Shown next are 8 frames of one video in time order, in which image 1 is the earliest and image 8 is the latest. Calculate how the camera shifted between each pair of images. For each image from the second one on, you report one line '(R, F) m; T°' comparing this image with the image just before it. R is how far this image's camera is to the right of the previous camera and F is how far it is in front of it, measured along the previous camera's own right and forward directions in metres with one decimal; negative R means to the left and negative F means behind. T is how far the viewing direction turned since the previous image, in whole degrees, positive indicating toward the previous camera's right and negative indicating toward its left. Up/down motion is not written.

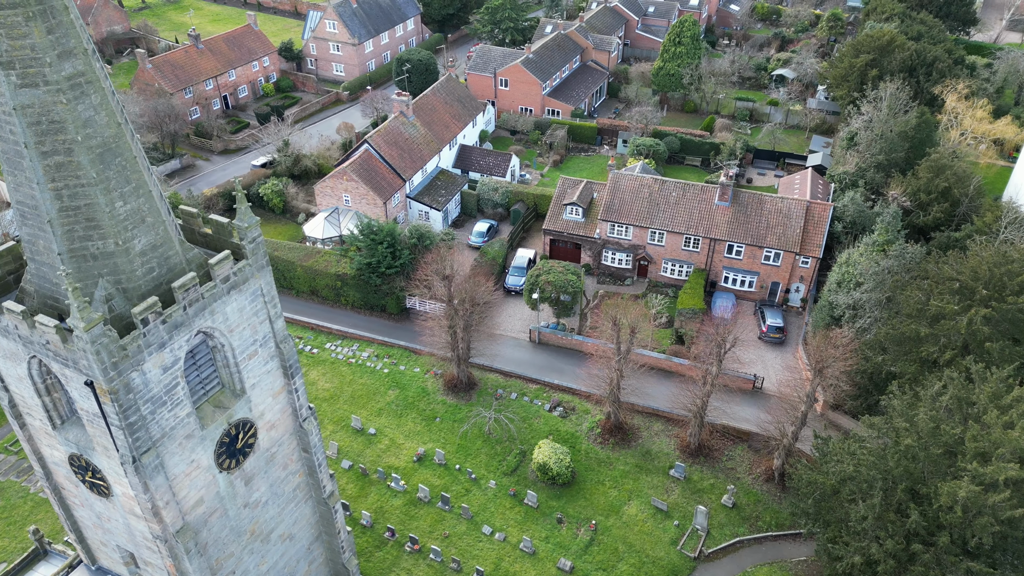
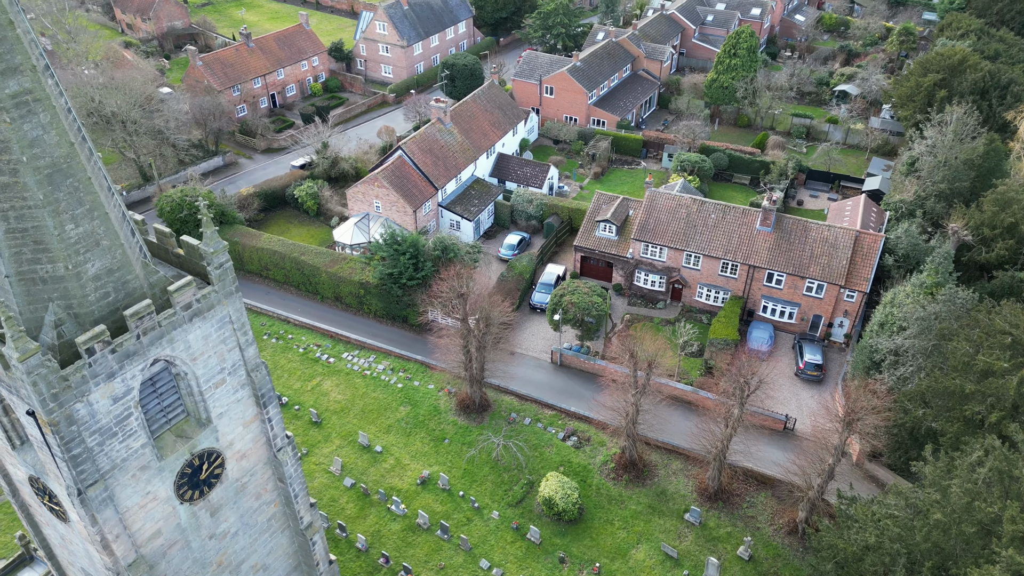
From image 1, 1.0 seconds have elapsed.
(+1.7, +1.4) m; -4°
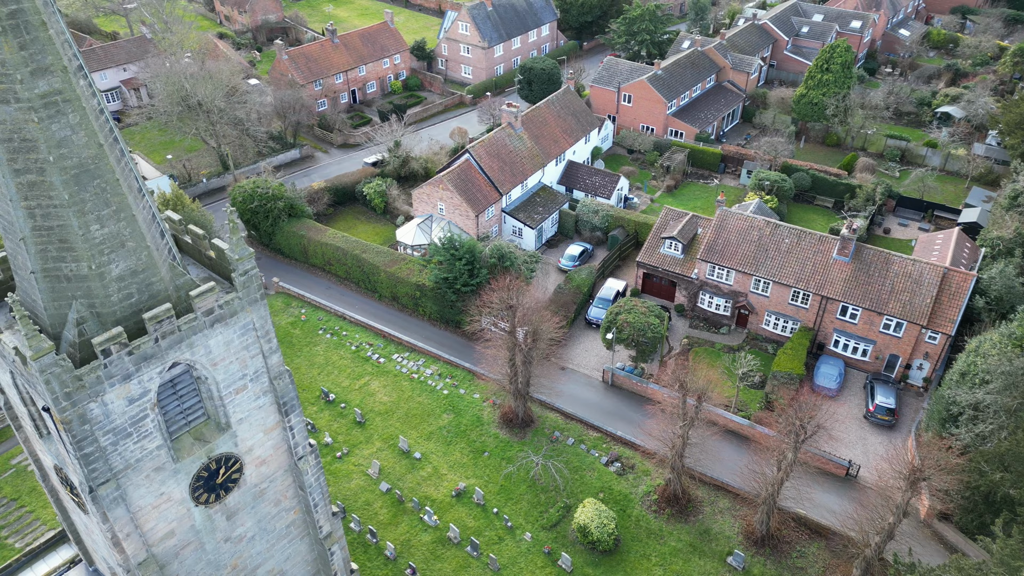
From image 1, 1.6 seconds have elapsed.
(+1.0, +0.9) m; -6°
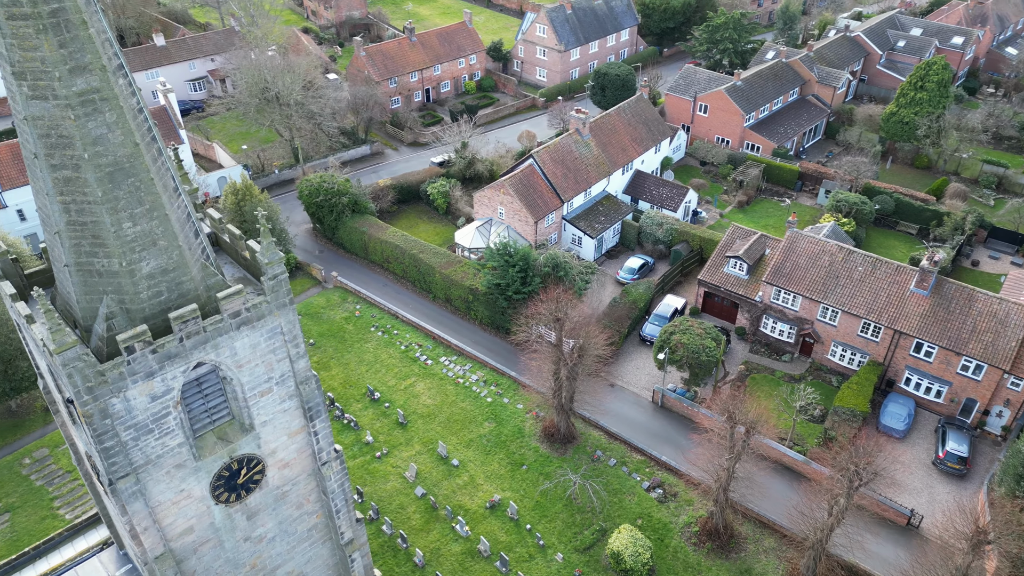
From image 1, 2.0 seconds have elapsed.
(+0.8, +0.7) m; -5°
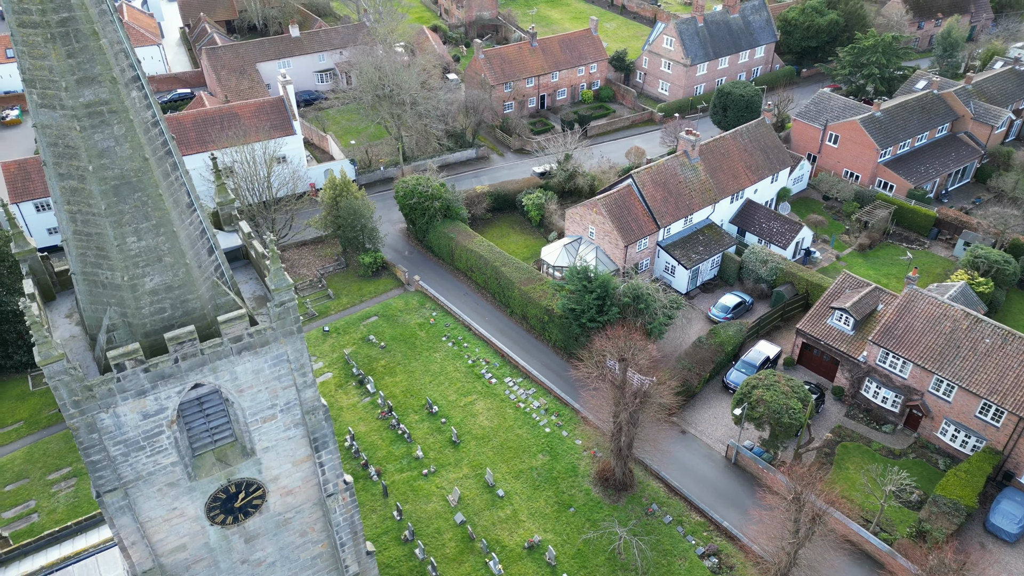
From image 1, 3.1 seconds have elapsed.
(+1.9, +1.7) m; -9°
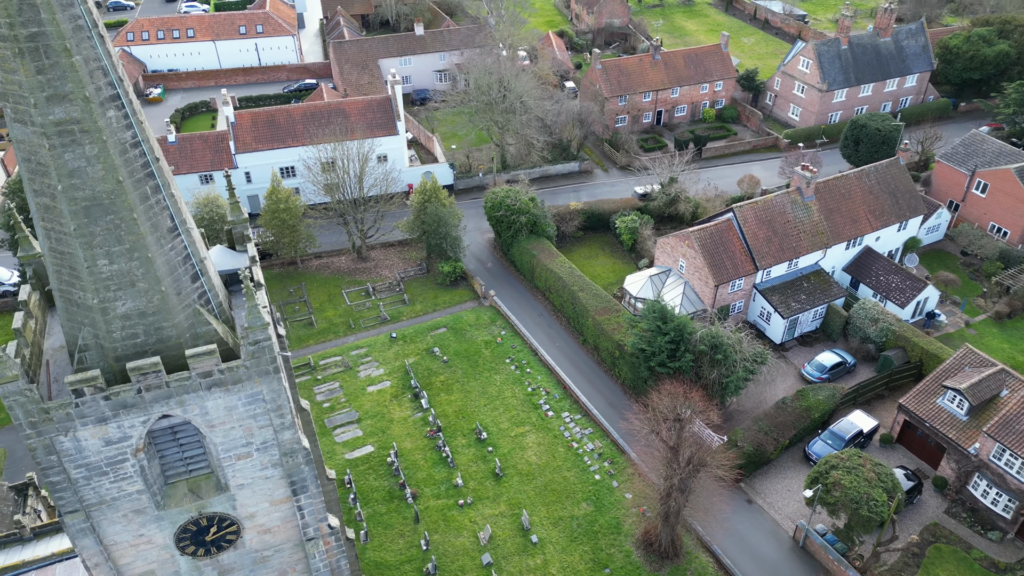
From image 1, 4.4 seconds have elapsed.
(+2.3, +2.0) m; -9°
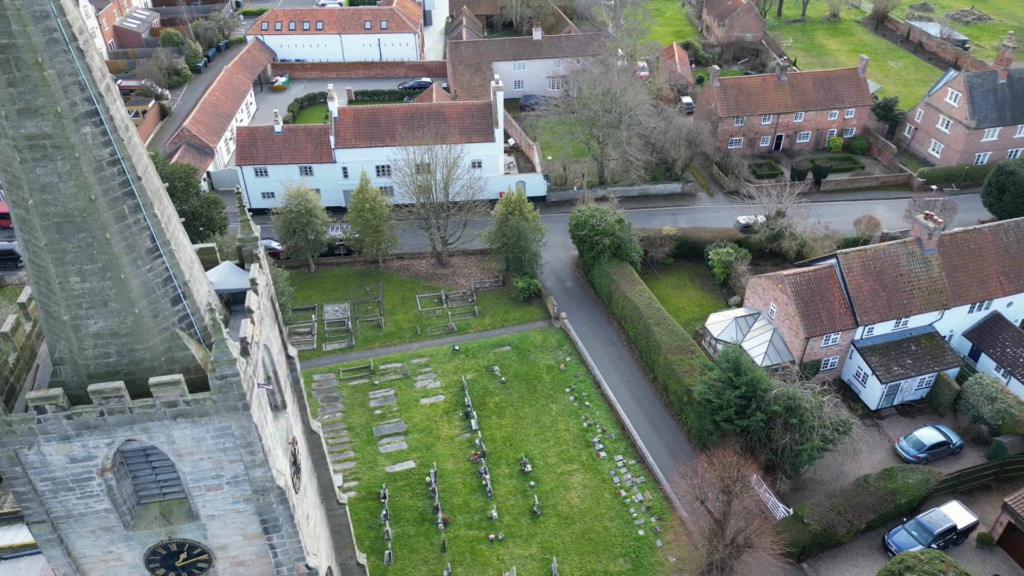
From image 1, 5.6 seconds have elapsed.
(+2.1, +1.8) m; -9°
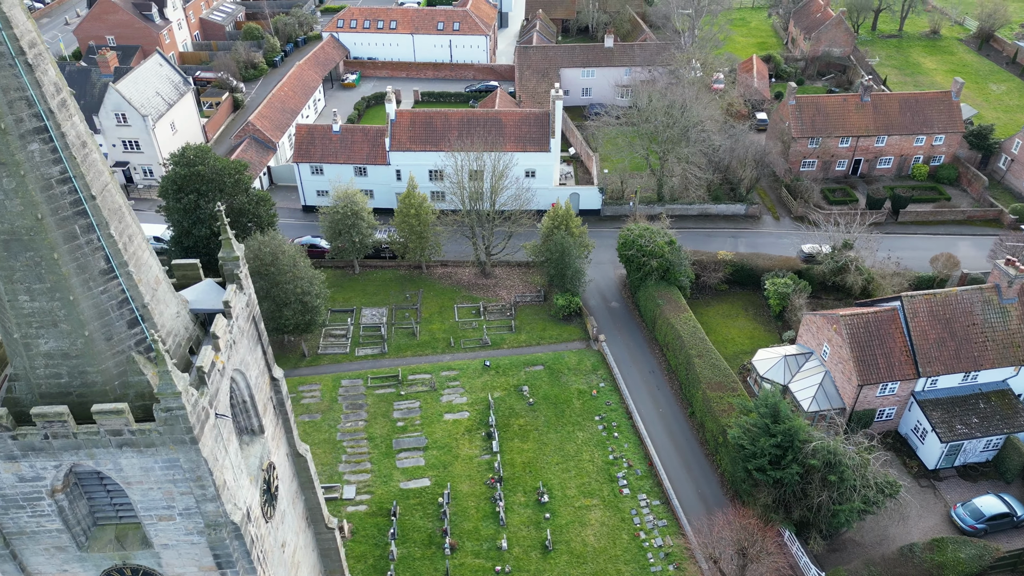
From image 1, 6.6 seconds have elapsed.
(+1.8, +1.3) m; -6°
